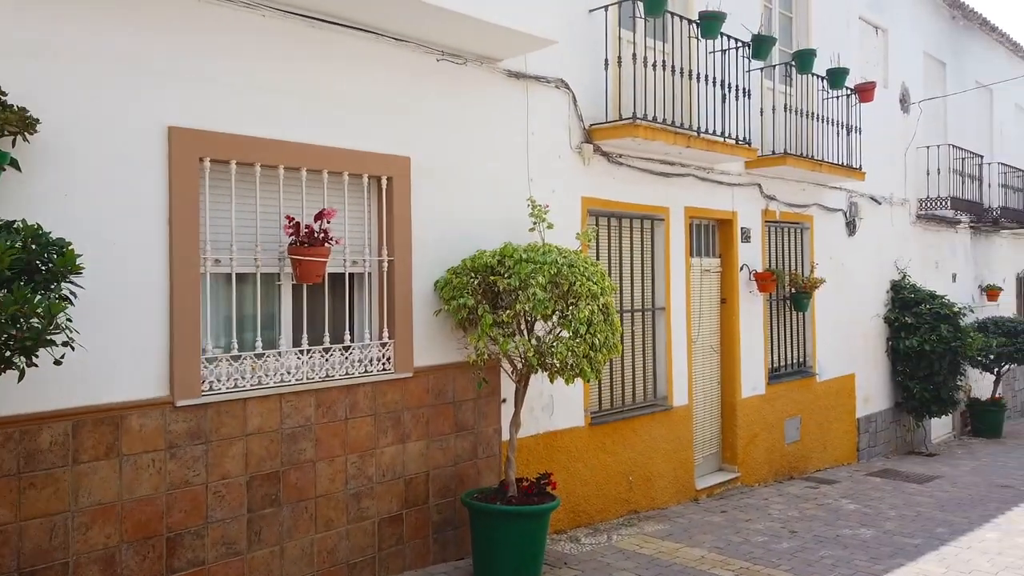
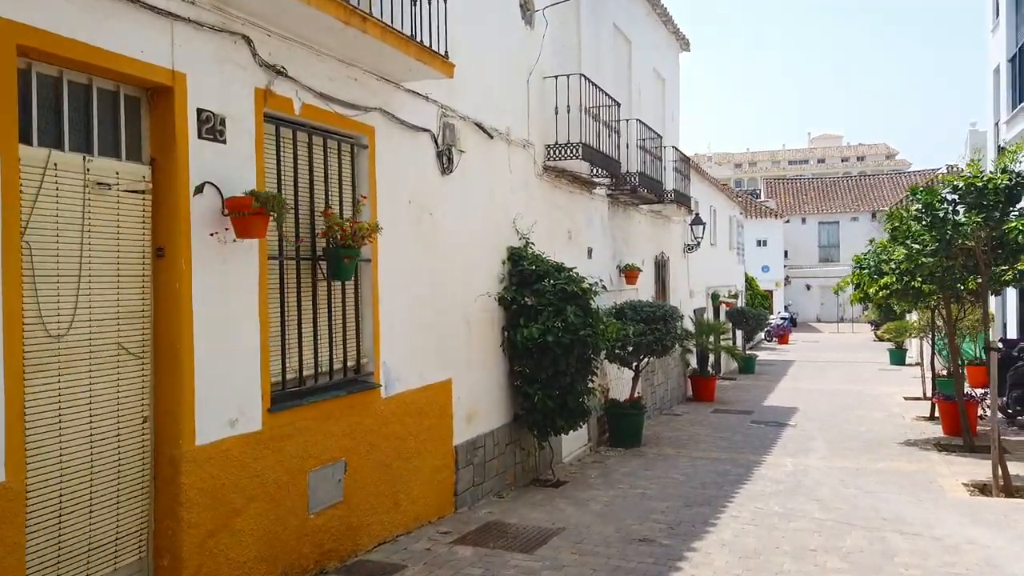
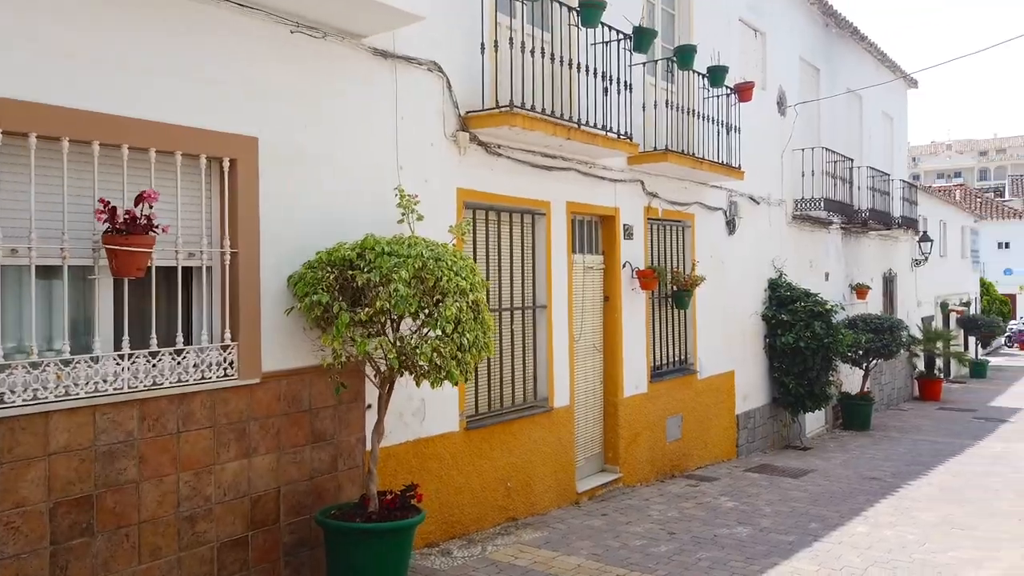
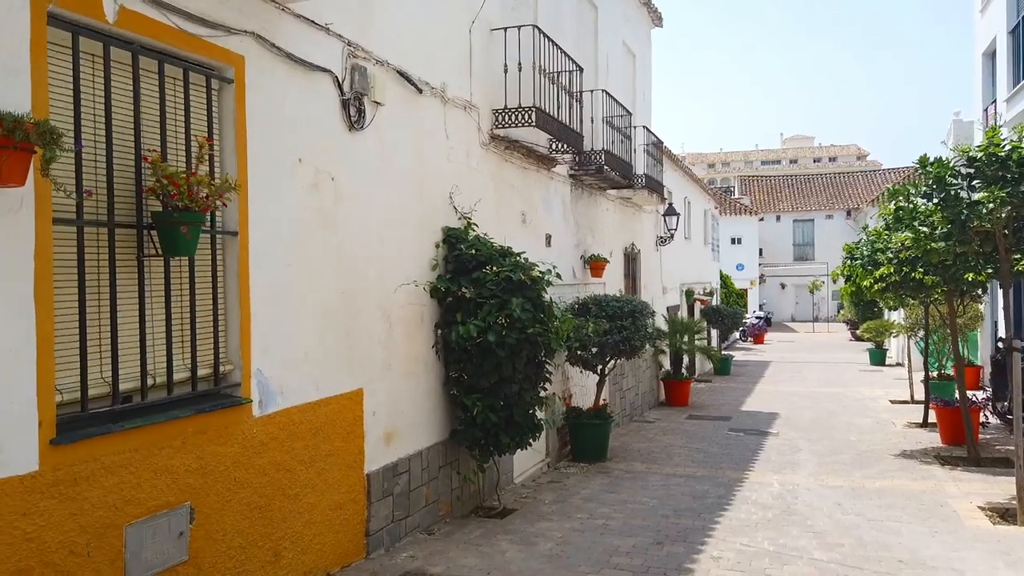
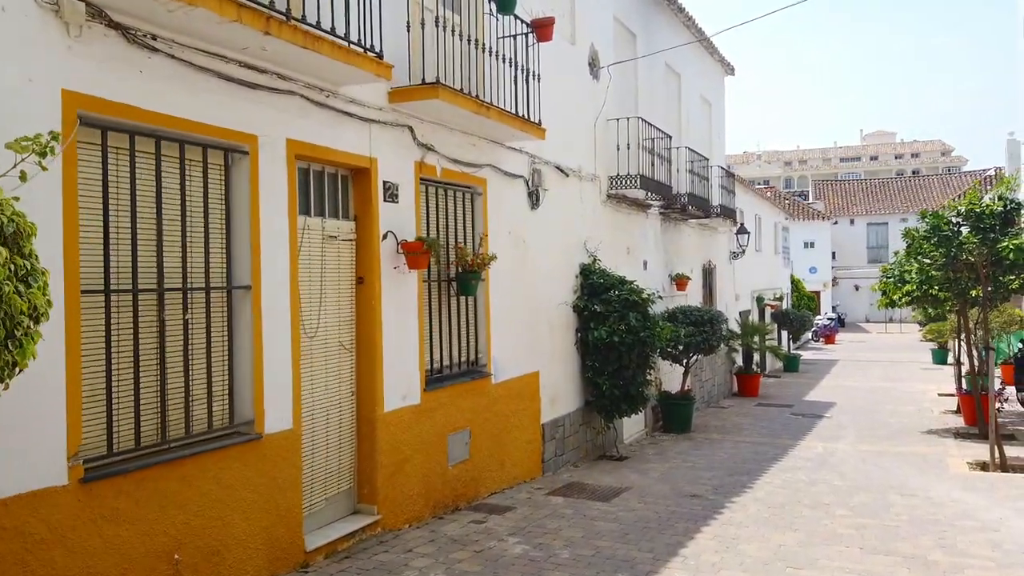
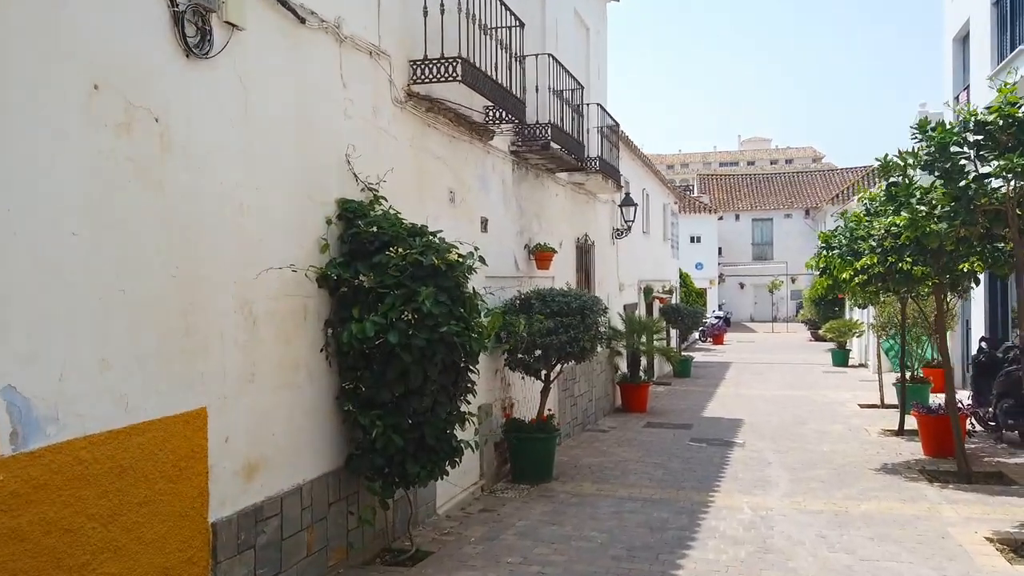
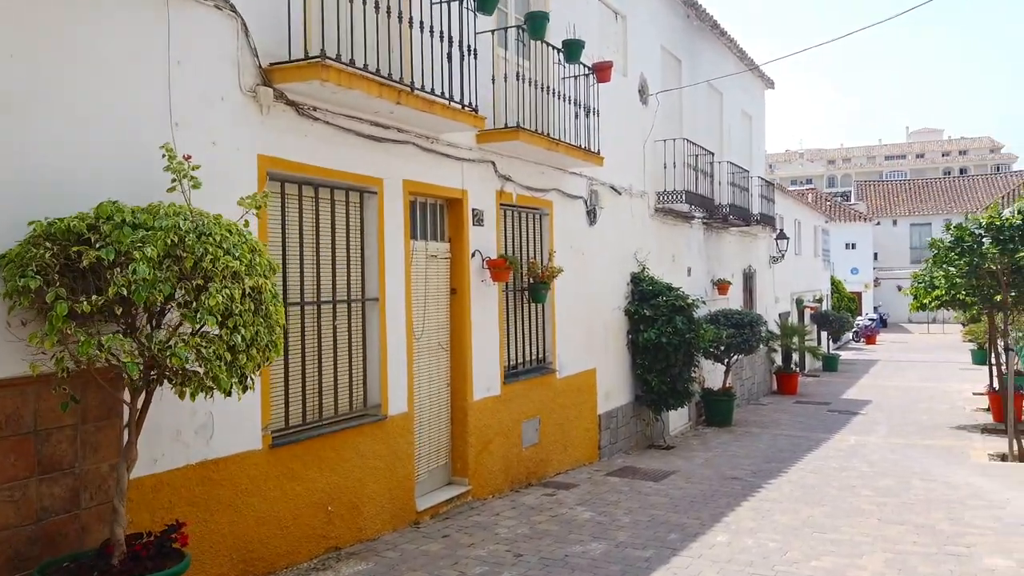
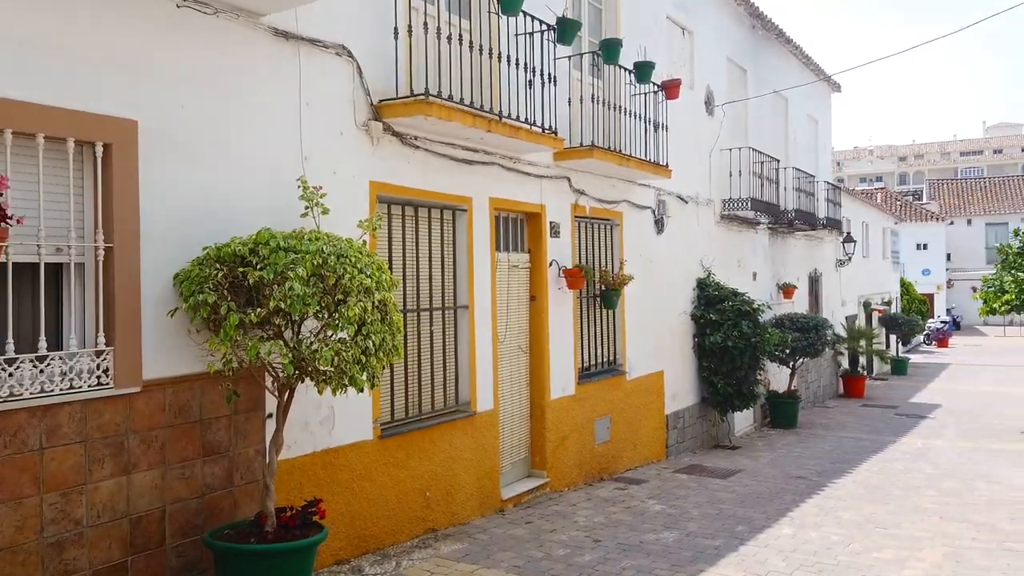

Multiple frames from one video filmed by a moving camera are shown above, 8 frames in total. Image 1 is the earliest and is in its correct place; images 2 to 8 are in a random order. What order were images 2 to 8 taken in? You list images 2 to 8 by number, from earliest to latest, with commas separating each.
3, 8, 7, 5, 2, 4, 6
